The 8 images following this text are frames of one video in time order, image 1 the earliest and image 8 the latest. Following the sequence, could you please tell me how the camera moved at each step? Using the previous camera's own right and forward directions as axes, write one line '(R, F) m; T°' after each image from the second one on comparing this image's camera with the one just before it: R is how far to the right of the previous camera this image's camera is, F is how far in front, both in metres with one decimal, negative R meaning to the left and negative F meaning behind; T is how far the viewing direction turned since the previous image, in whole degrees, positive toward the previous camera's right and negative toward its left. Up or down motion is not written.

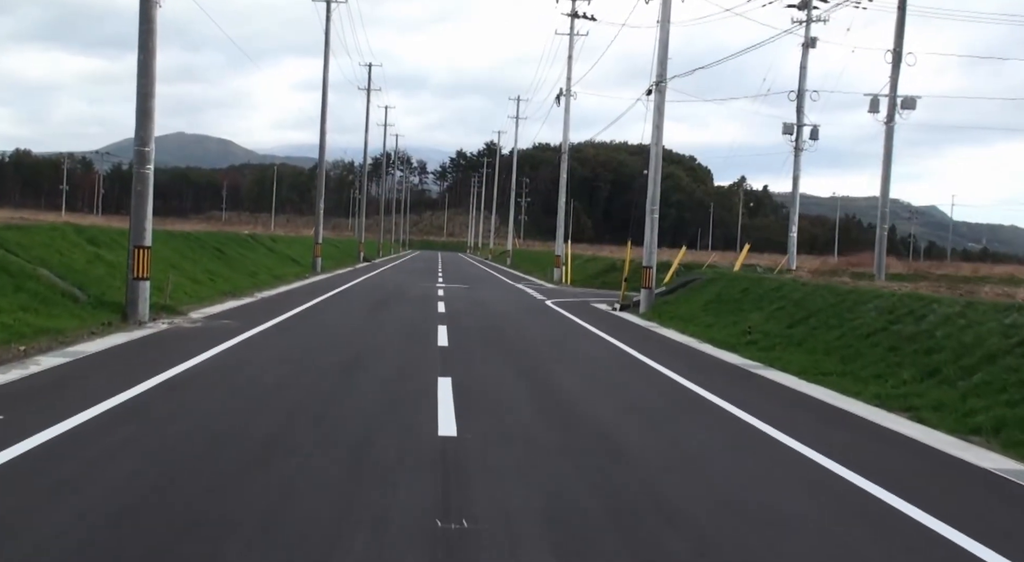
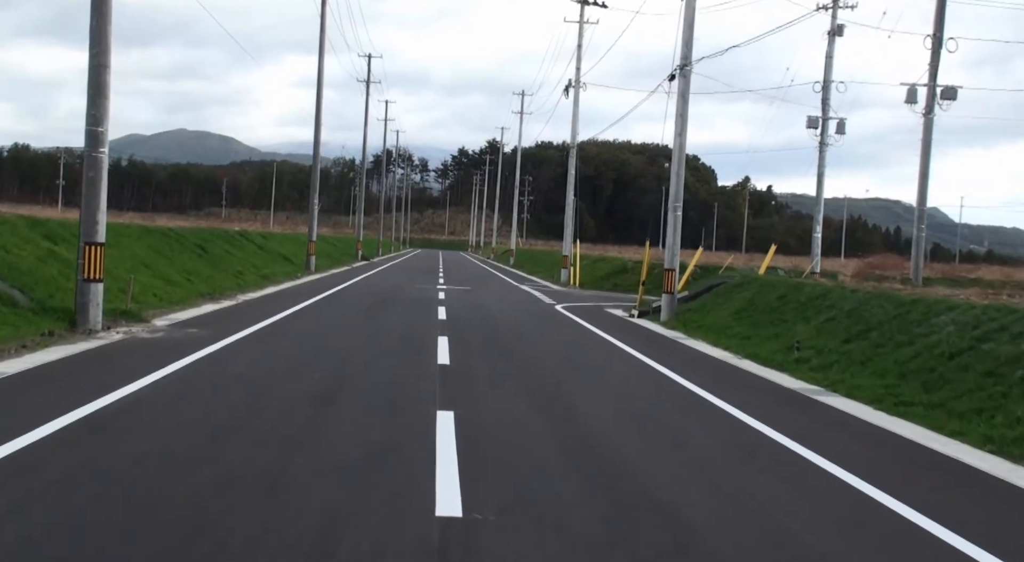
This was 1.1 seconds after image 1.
(-0.2, +2.3) m; 0°
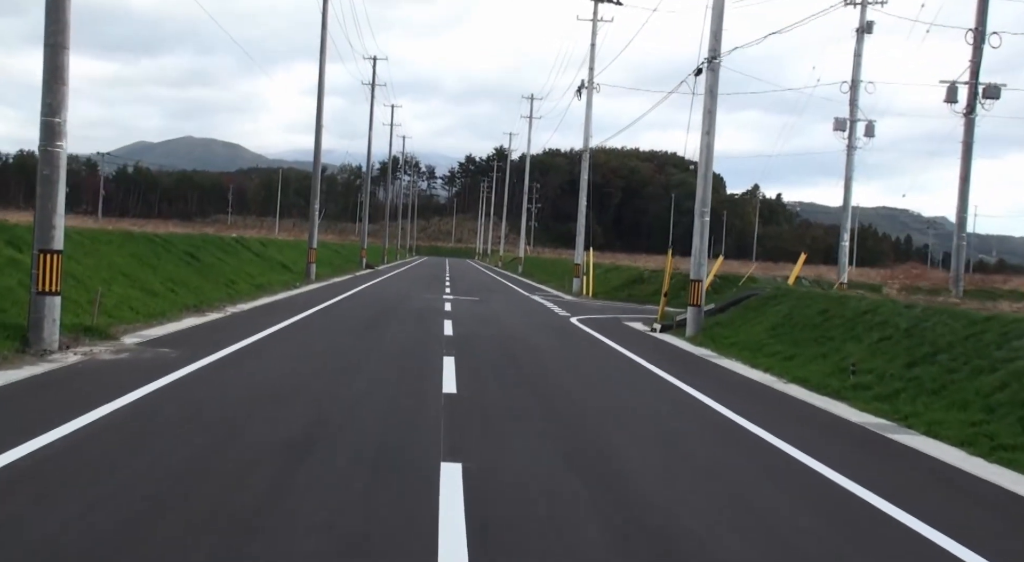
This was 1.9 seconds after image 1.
(-0.1, +1.8) m; 0°
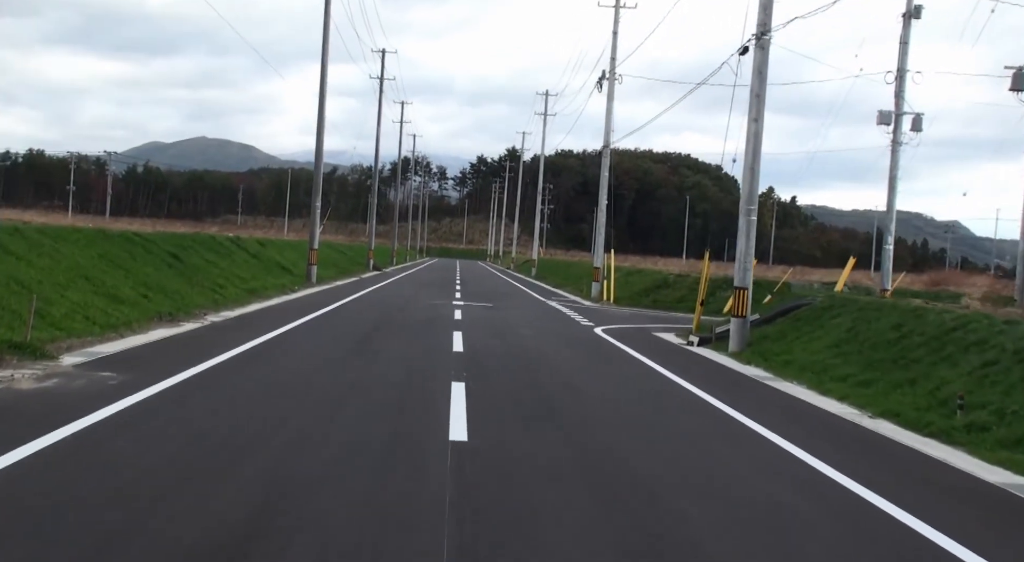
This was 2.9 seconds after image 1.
(-0.2, +2.5) m; -1°
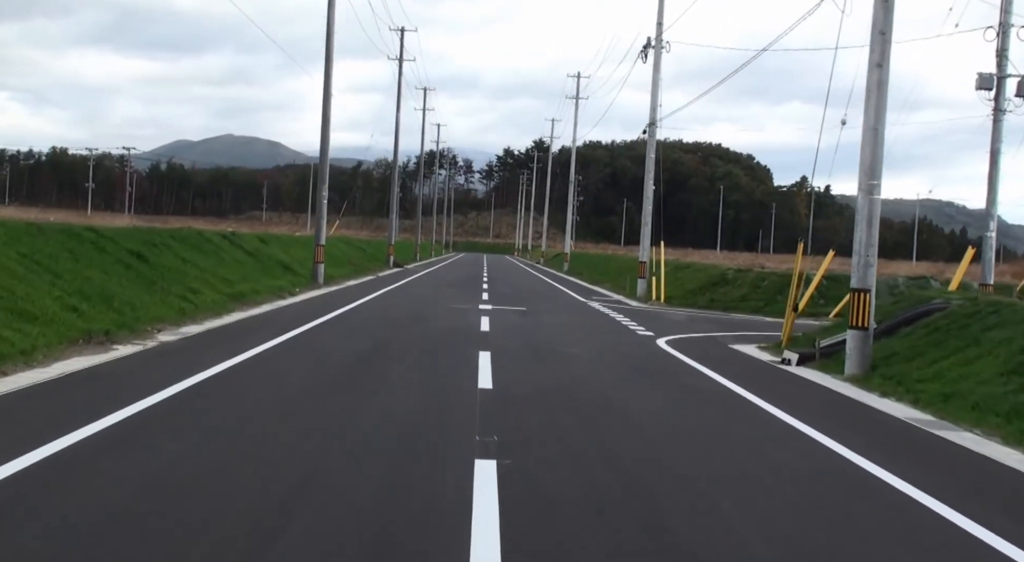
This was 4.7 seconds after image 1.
(-0.2, +4.3) m; -2°
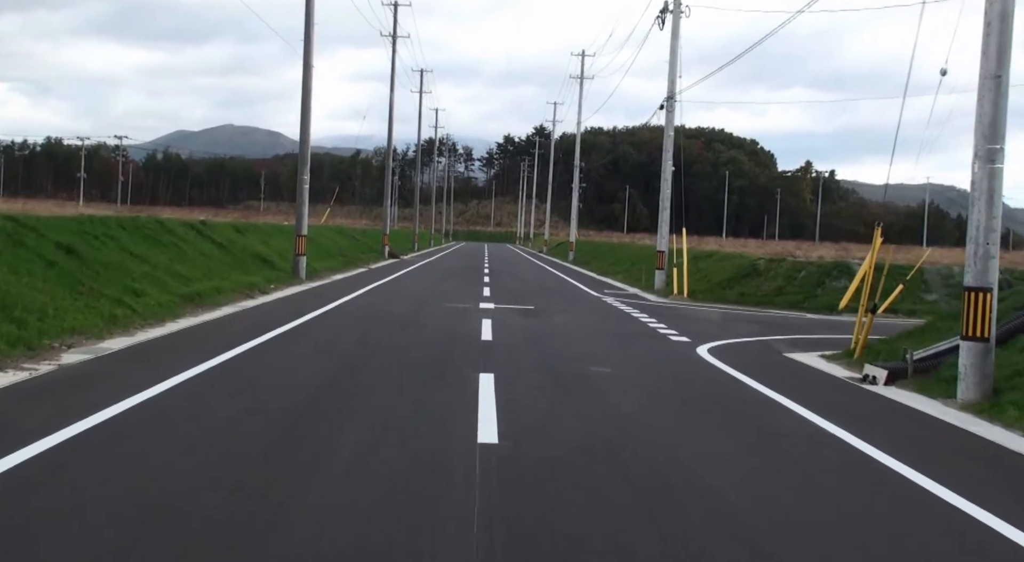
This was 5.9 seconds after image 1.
(-0.1, +3.1) m; 0°
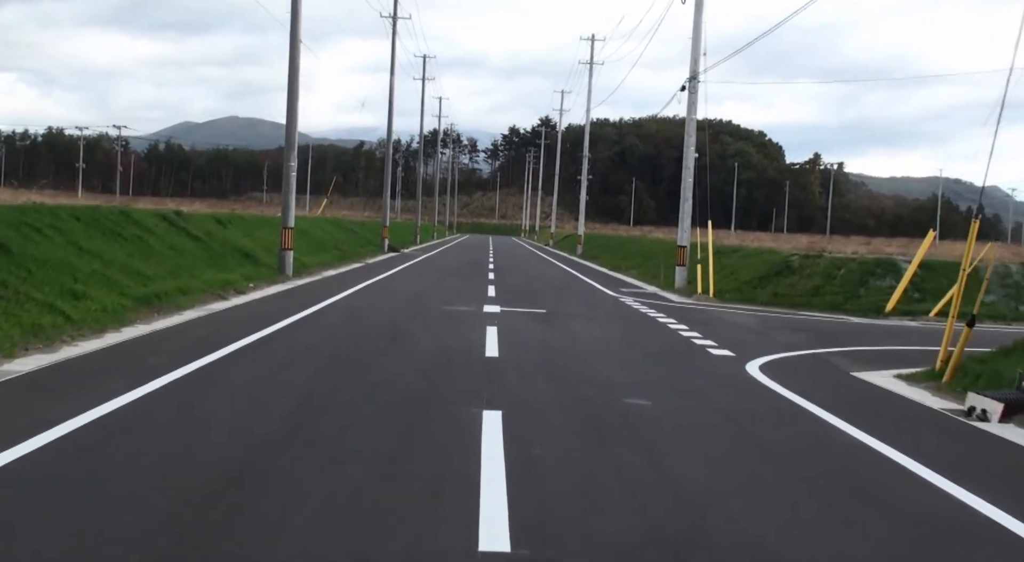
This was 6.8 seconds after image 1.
(-0.1, +2.4) m; 0°
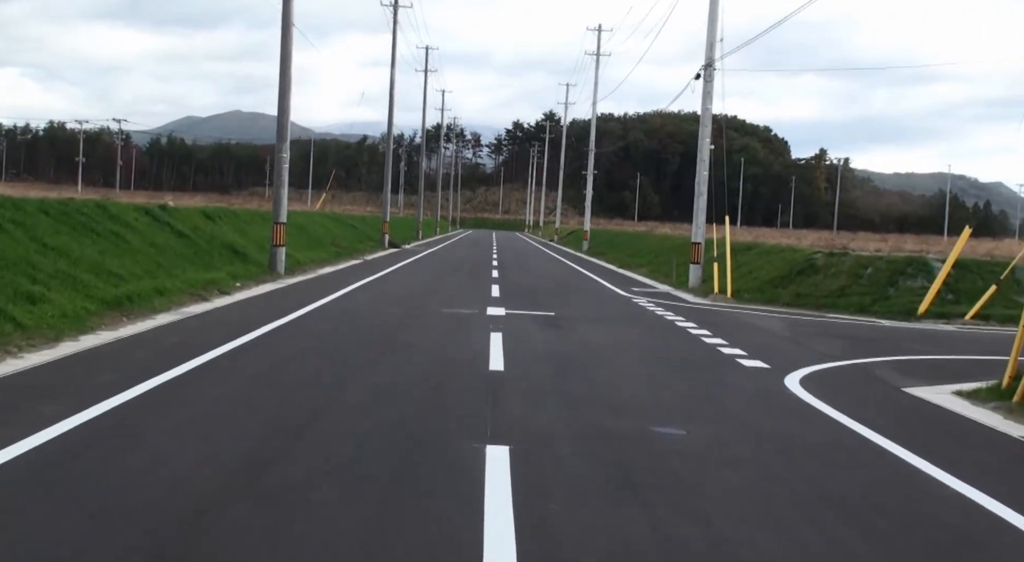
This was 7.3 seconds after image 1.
(0.0, +1.4) m; 0°
